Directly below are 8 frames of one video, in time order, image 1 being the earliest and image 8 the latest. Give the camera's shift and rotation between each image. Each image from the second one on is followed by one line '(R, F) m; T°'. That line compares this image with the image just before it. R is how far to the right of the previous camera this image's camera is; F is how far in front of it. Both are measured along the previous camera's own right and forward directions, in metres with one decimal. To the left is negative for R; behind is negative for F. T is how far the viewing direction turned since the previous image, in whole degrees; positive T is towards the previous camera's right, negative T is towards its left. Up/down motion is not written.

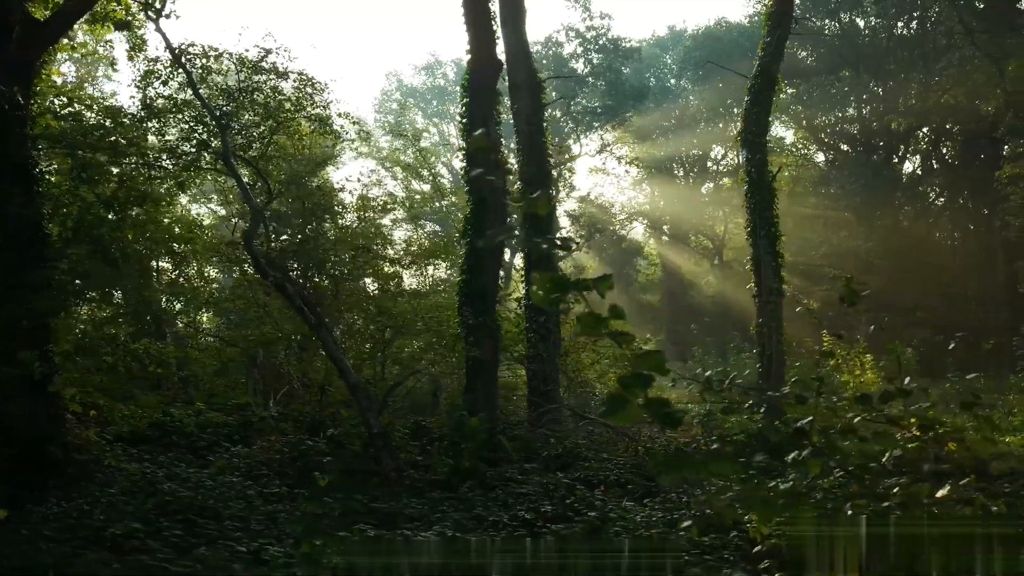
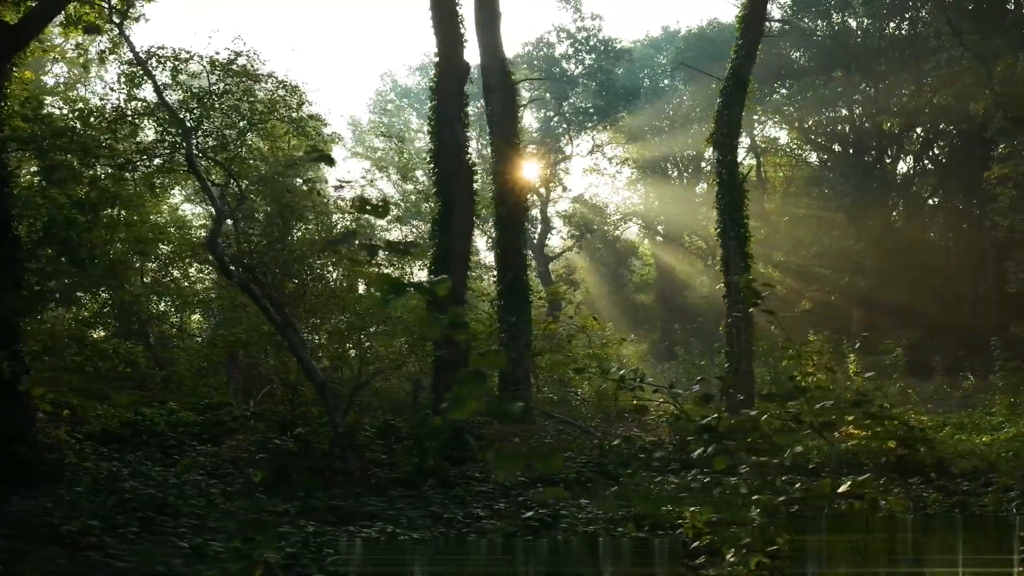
(+0.4, -0.1) m; 0°
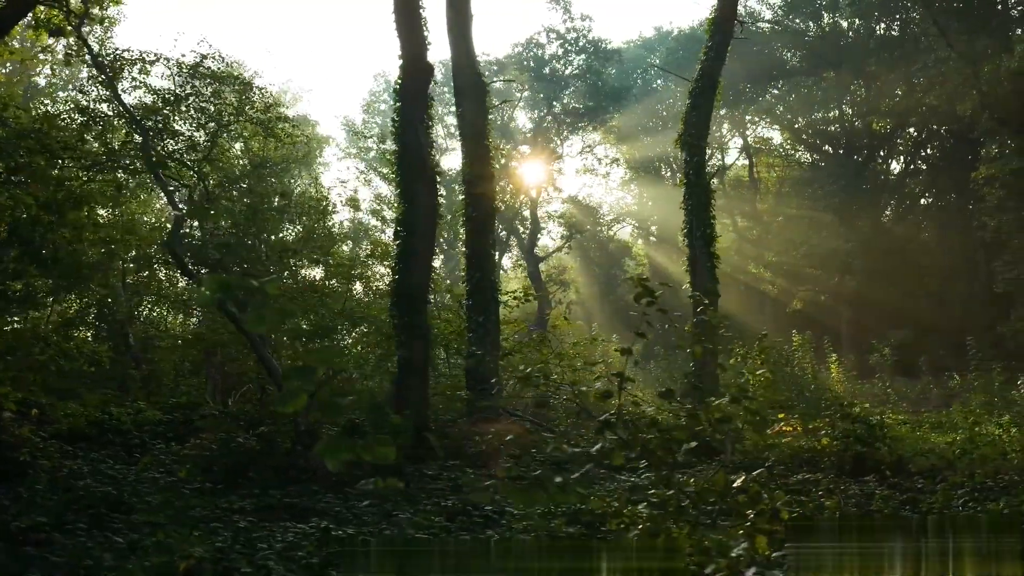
(+0.5, -0.1) m; 0°
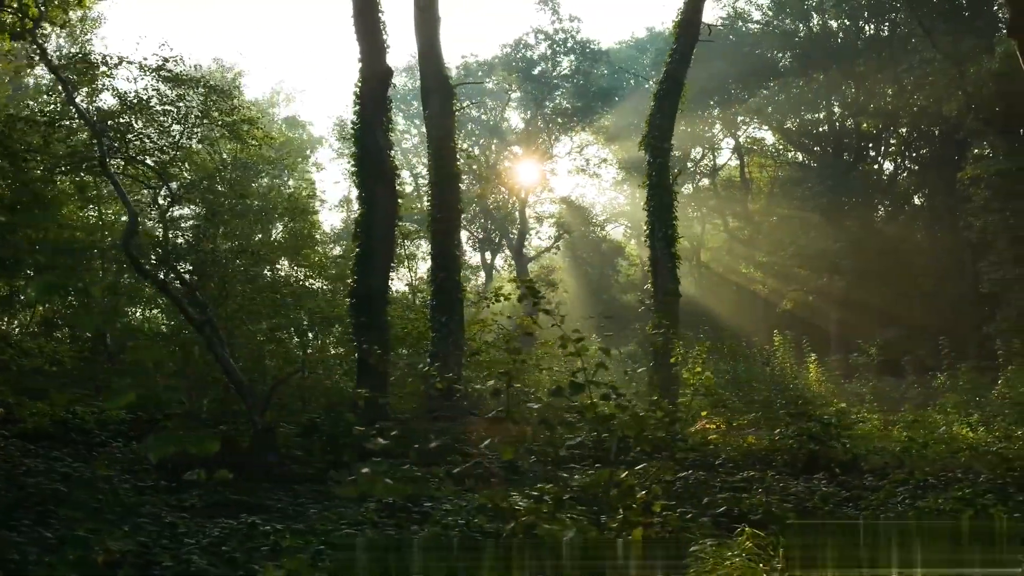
(+0.6, -0.2) m; 0°
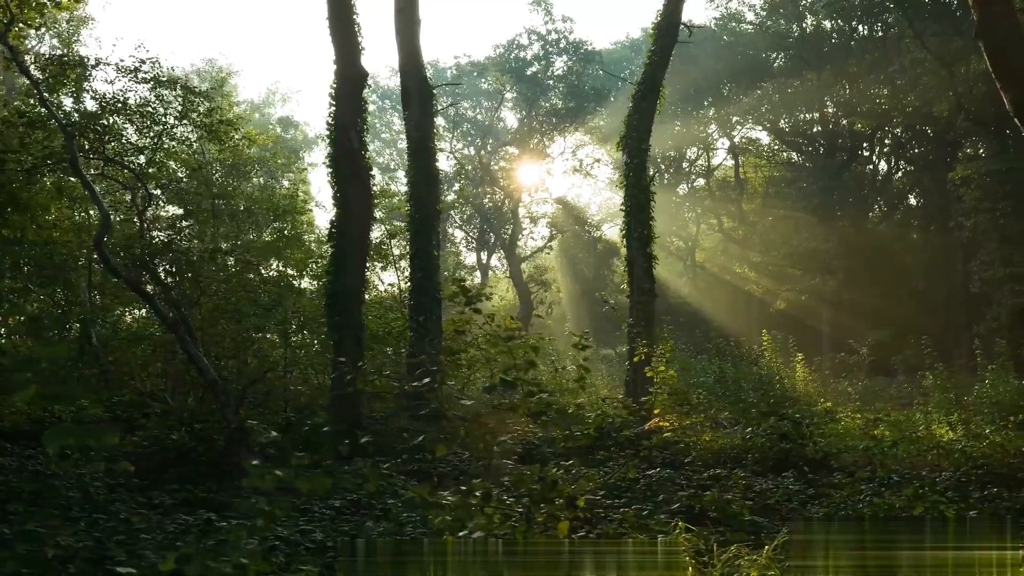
(+0.4, -0.1) m; 0°
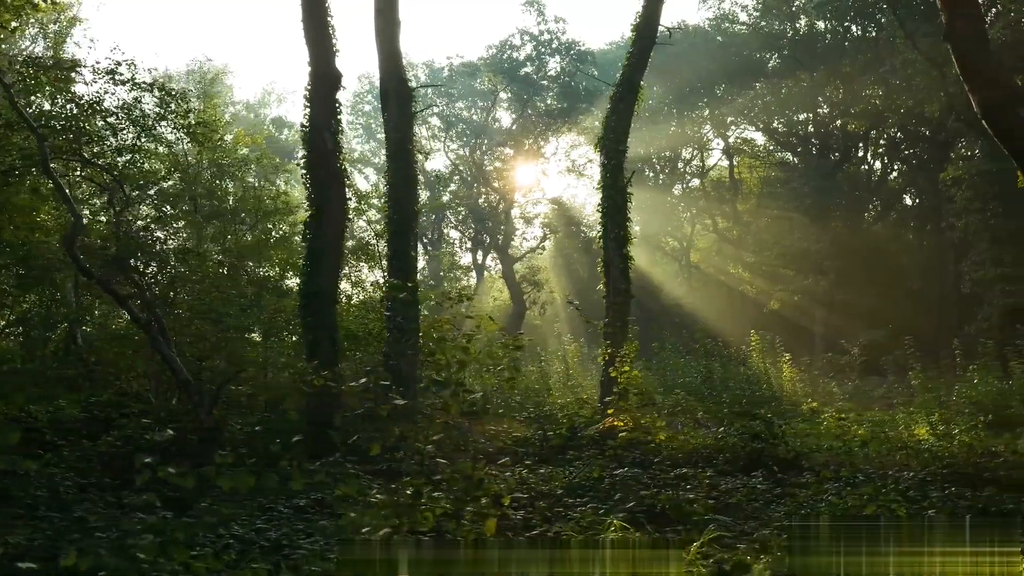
(+0.4, -0.1) m; 0°
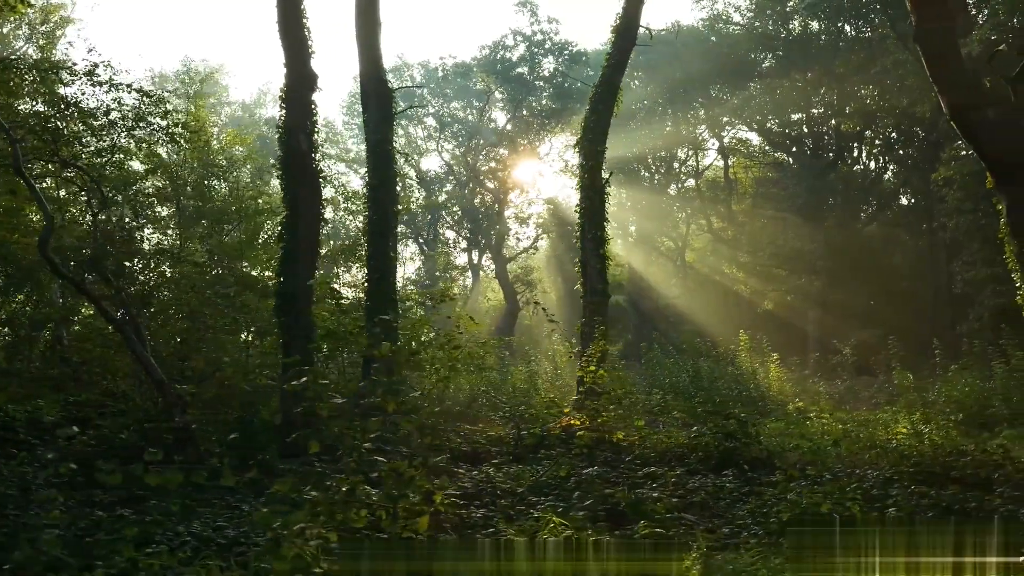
(+0.4, -0.1) m; 0°
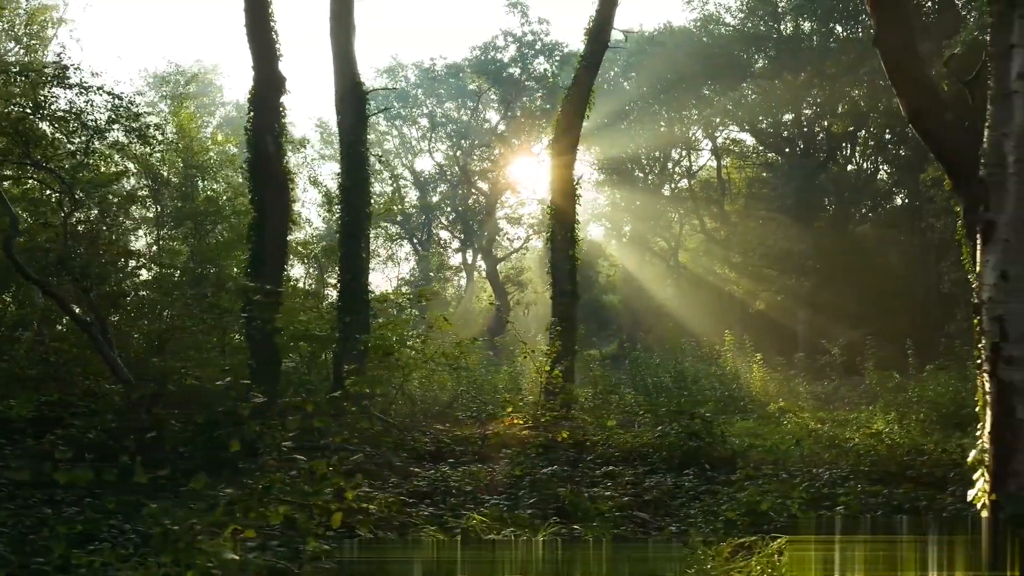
(+0.5, -0.1) m; 0°
